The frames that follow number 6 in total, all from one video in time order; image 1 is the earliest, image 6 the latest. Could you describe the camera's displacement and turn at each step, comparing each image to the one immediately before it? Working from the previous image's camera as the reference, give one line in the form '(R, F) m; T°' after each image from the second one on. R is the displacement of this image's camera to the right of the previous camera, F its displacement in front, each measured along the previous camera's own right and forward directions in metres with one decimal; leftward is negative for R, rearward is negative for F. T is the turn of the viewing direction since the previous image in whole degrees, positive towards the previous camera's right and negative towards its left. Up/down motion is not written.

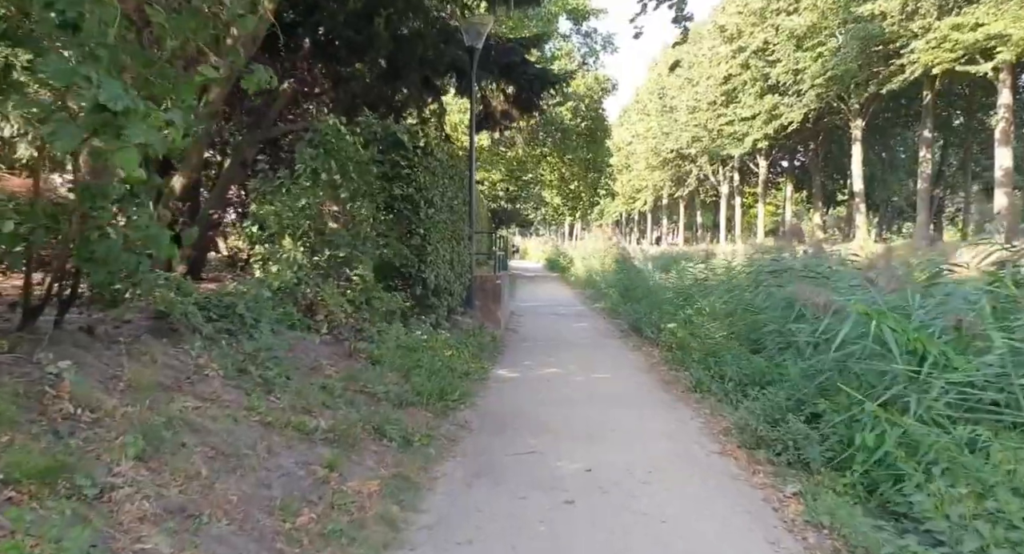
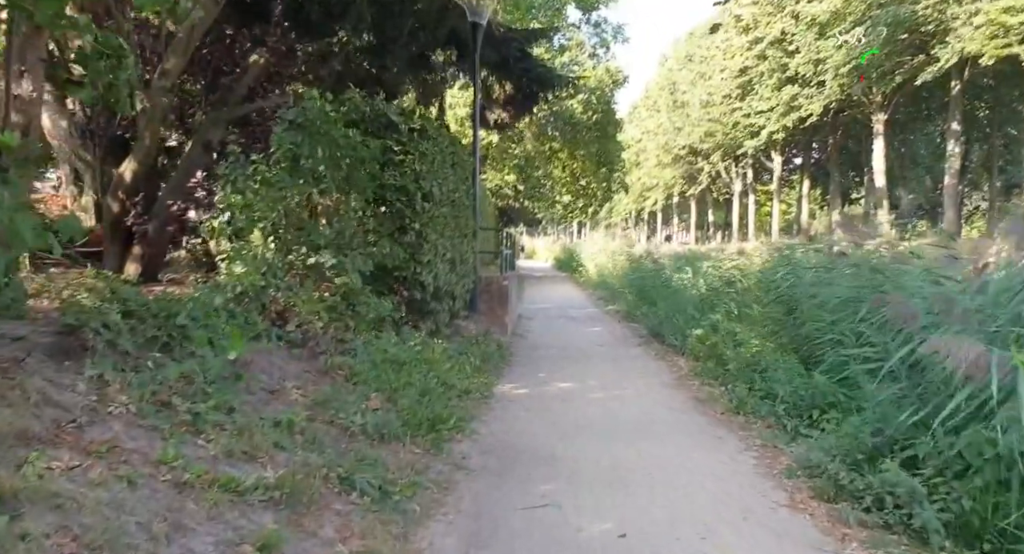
(0.0, +1.3) m; -1°
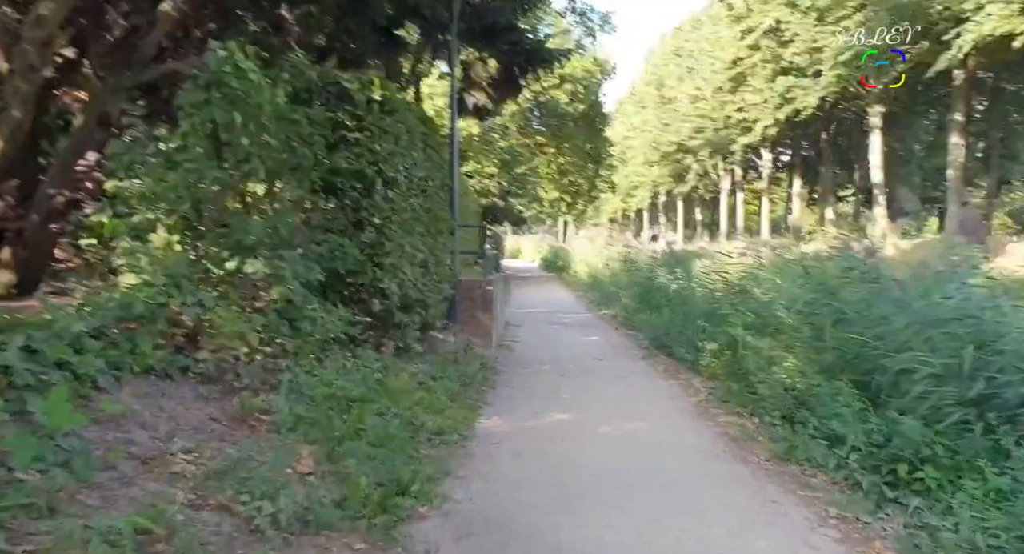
(0.0, +1.7) m; +1°
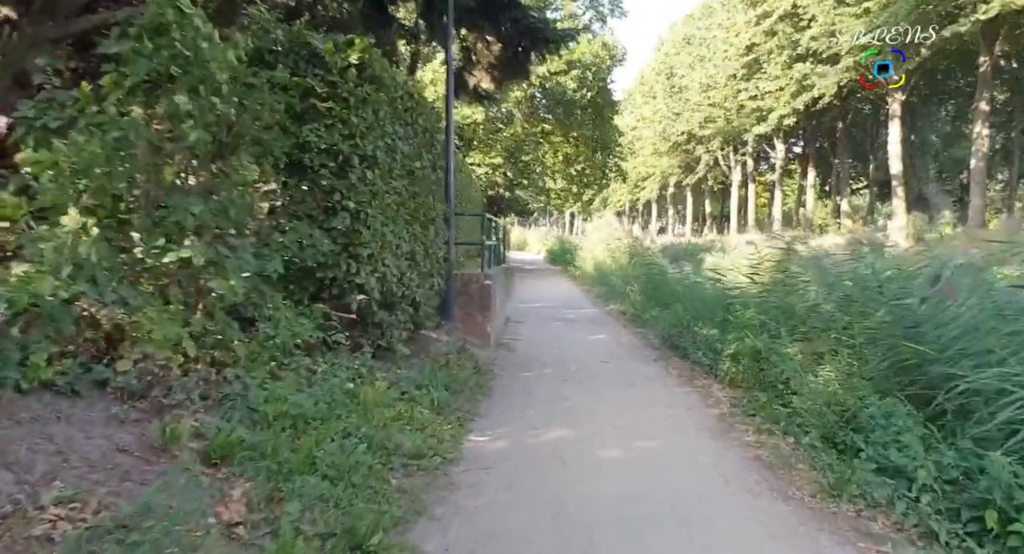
(+0.1, +1.0) m; -1°
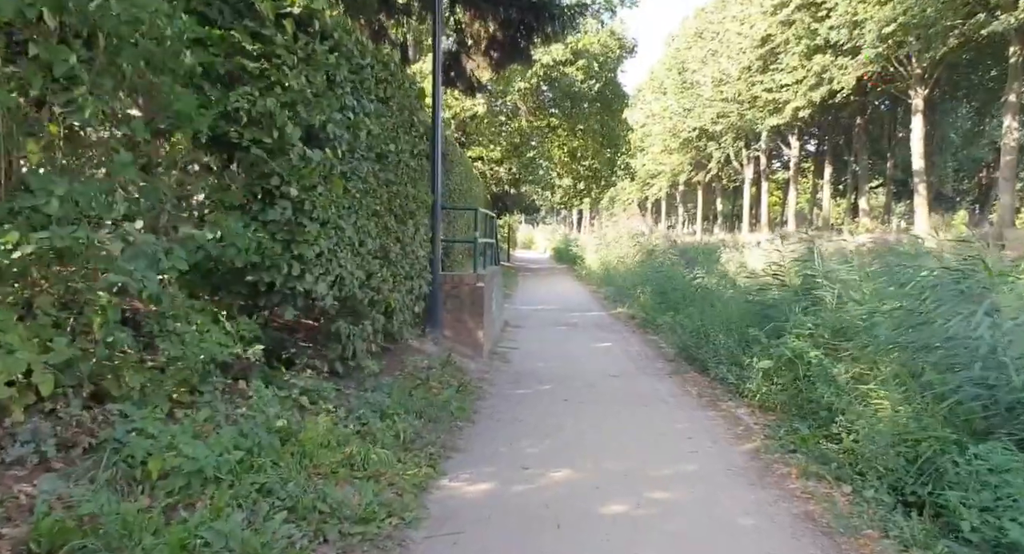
(+0.2, +1.3) m; -1°
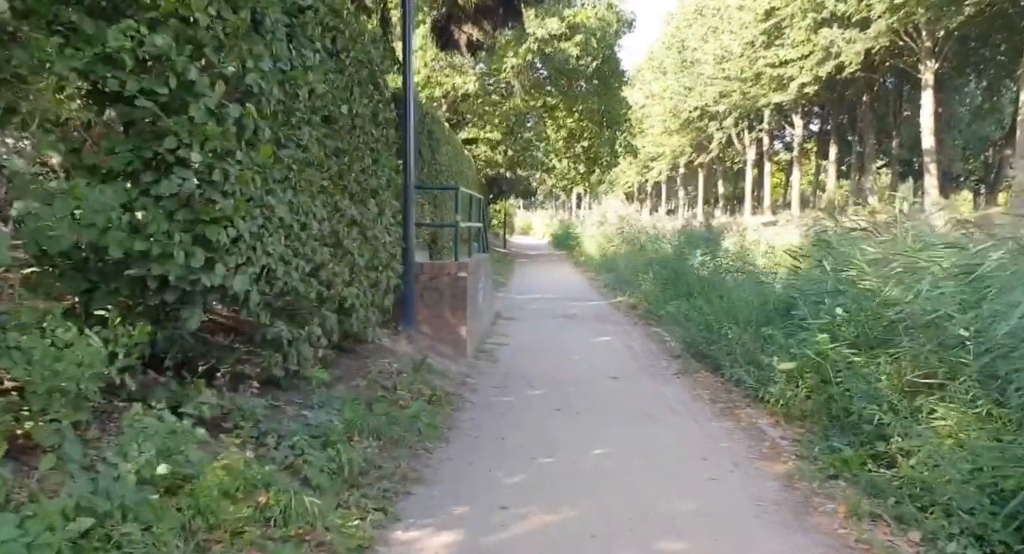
(+0.2, +1.1) m; 0°
